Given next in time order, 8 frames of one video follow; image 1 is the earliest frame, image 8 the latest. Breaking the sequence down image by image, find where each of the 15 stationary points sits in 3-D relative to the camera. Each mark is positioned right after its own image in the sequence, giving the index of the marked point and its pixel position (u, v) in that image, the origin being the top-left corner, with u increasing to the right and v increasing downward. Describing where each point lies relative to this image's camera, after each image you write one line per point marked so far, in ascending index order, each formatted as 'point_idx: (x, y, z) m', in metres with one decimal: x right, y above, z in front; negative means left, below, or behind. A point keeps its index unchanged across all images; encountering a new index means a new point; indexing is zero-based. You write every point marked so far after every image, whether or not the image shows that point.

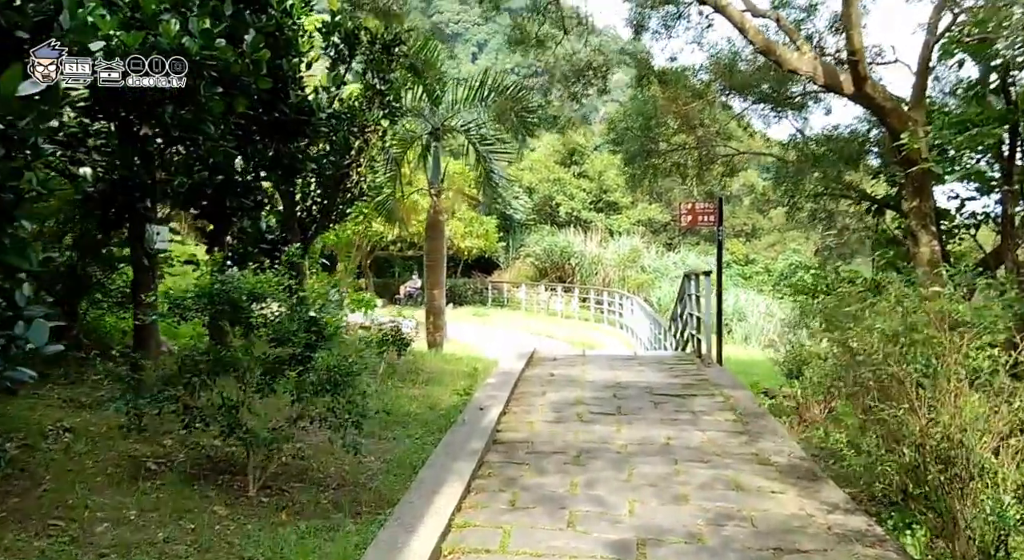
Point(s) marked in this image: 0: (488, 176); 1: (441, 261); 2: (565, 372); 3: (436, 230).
0: (-0.2, +1.0, +9.3) m
1: (-0.7, +0.2, +9.2) m
2: (+0.4, -0.7, +7.3) m
3: (-0.7, +0.5, +9.2) m
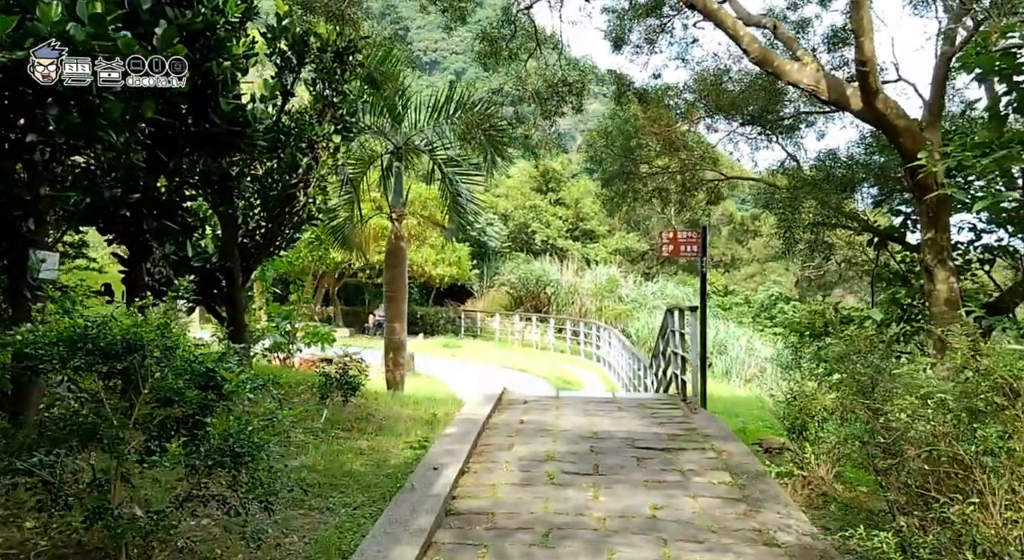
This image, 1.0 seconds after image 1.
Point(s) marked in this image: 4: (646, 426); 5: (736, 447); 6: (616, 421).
0: (-0.5, +0.7, +8.6) m
1: (-1.0, -0.1, +8.4) m
2: (+0.2, -1.0, +6.6) m
3: (-1.0, +0.2, +8.4) m
4: (+0.9, -1.0, +6.4) m
5: (+1.3, -1.0, +5.6) m
6: (+0.7, -1.0, +6.6) m
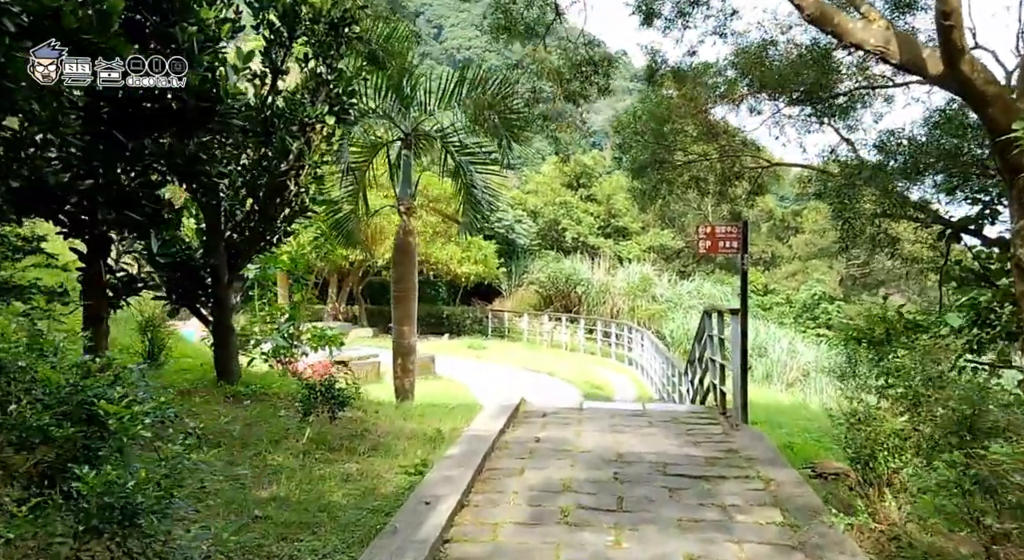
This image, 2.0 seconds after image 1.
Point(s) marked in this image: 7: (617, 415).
0: (-0.3, +0.7, +7.8) m
1: (-0.8, -0.1, +7.7) m
2: (+0.3, -0.9, +5.8) m
3: (-0.9, +0.2, +7.7) m
4: (+1.0, -1.0, +5.6) m
5: (+1.4, -1.0, +4.8) m
6: (+0.8, -1.0, +5.8) m
7: (+0.8, -1.0, +6.9) m
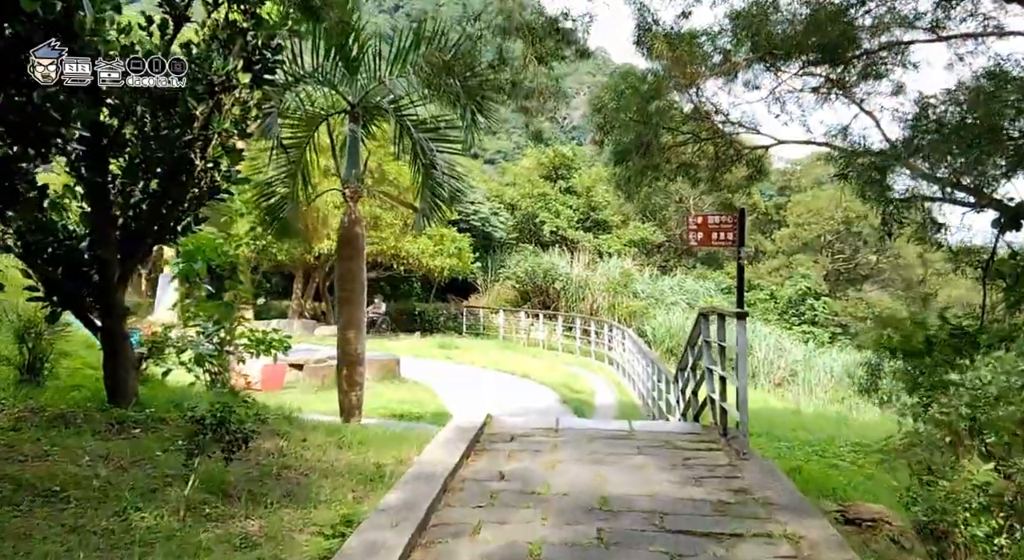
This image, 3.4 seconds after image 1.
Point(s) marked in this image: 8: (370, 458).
0: (-0.6, +0.7, +6.7) m
1: (-1.0, -0.1, +6.6) m
2: (+0.1, -0.9, +4.7) m
3: (-1.1, +0.2, +6.6) m
4: (+0.8, -1.0, +4.5) m
5: (+1.2, -1.0, +3.7) m
6: (+0.6, -1.0, +4.7) m
7: (+0.5, -1.0, +5.8) m
8: (-0.7, -0.9, +4.8) m
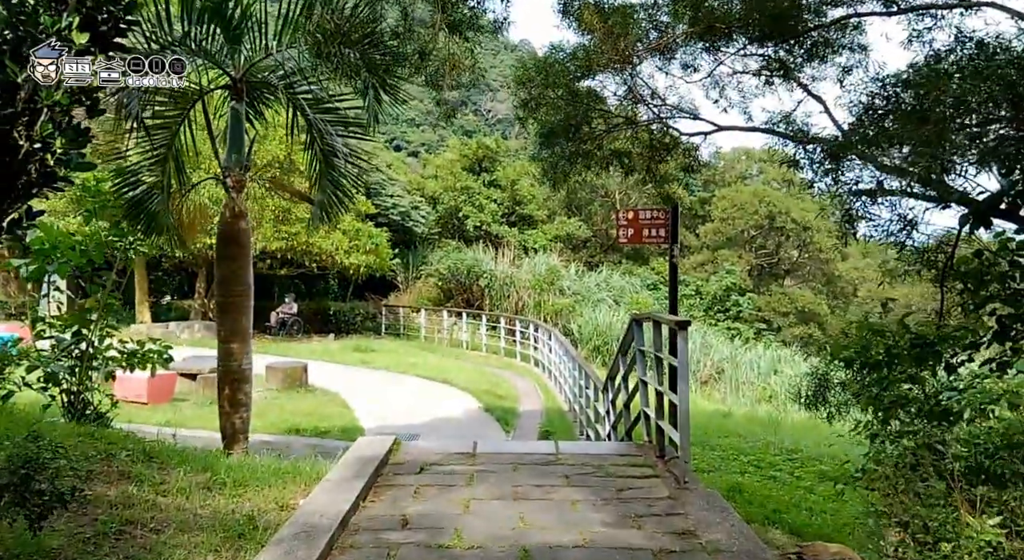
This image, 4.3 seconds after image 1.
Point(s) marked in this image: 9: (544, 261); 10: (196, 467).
0: (-1.1, +0.7, +5.9) m
1: (-1.6, -0.1, +5.7) m
2: (-0.3, -1.0, +3.9) m
3: (-1.6, +0.2, +5.7) m
4: (+0.4, -1.0, +3.8) m
5: (+0.9, -1.0, +3.0) m
6: (+0.2, -1.0, +4.0) m
7: (0.0, -1.0, +5.0) m
8: (-1.1, -0.9, +4.0) m
9: (+0.6, +0.4, +18.1) m
10: (-1.5, -0.9, +4.5) m
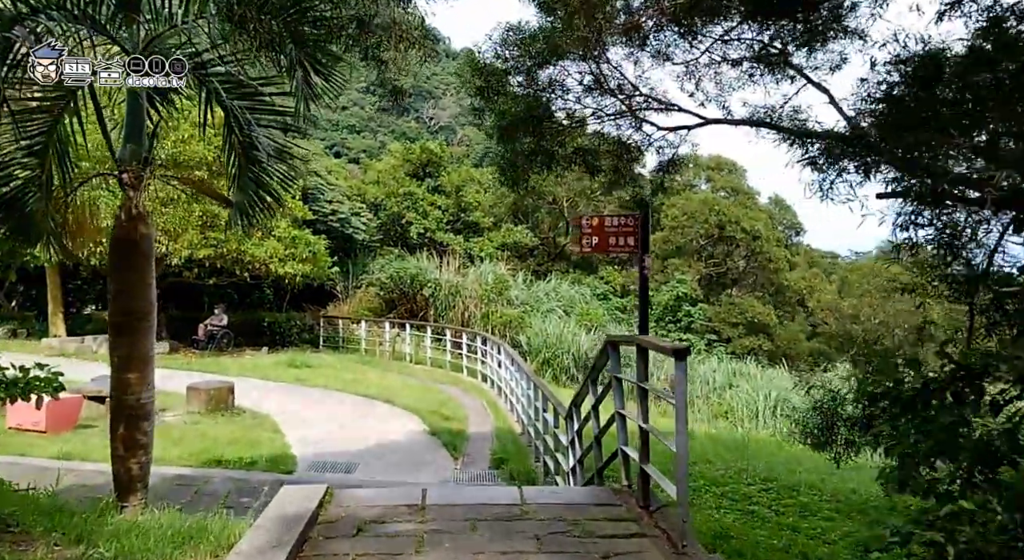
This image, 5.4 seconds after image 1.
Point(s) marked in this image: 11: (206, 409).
0: (-1.4, +0.6, +4.9) m
1: (-1.8, -0.2, +4.7) m
2: (-0.5, -1.0, +3.0) m
3: (-1.9, +0.1, +4.7) m
4: (+0.3, -1.1, +3.0) m
5: (+0.8, -1.1, +2.2) m
6: (+0.1, -1.1, +3.1) m
7: (-0.1, -1.0, +4.2) m
8: (-1.2, -1.0, +3.1) m
9: (-0.4, +0.2, +17.3) m
10: (-1.6, -0.9, +3.5) m
11: (-3.4, -1.4, +10.7) m
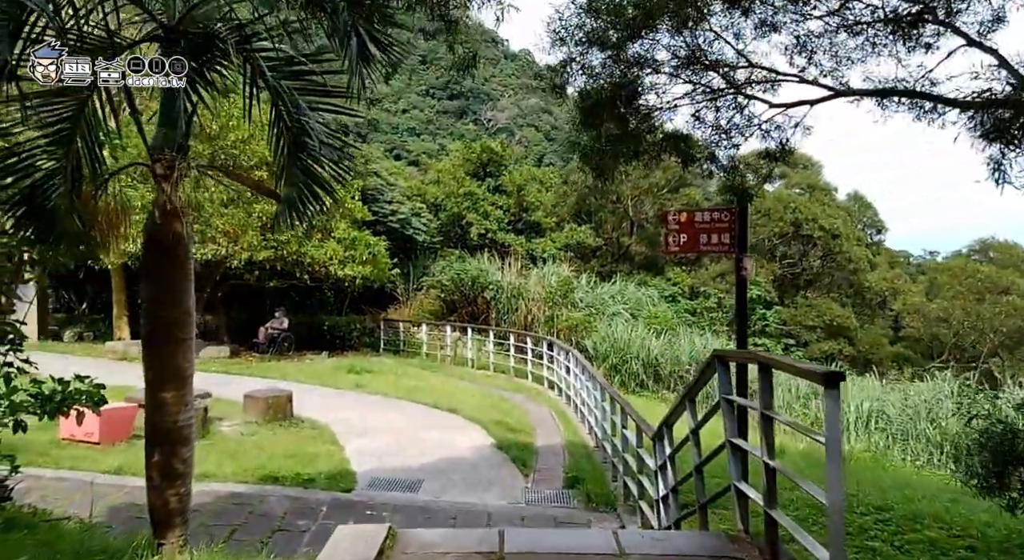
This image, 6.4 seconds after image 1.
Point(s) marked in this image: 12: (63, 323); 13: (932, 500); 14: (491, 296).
0: (-1.0, +0.6, +4.3) m
1: (-1.4, -0.2, +4.1) m
2: (-0.2, -1.0, +2.4) m
3: (-1.5, +0.1, +4.1) m
4: (+0.6, -1.1, +2.3) m
5: (+1.0, -1.1, +1.5) m
6: (+0.4, -1.1, +2.4) m
7: (+0.2, -1.1, +3.5) m
8: (-0.9, -1.0, +2.4) m
9: (+0.8, +0.1, +16.6) m
10: (-1.3, -1.0, +2.9) m
11: (-2.7, -1.5, +10.2) m
12: (-9.1, -0.9, +19.4) m
13: (+3.1, -1.6, +7.1) m
14: (-0.4, -0.3, +16.8) m
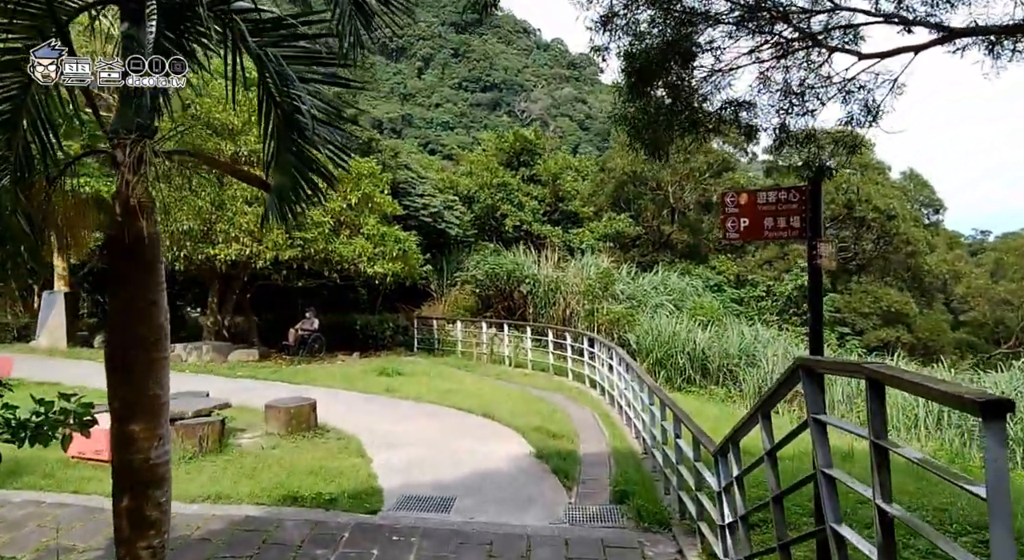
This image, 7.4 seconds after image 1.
0: (-0.9, +0.6, +3.6) m
1: (-1.3, -0.2, +3.4) m
2: (-0.1, -1.1, +1.6) m
3: (-1.3, +0.1, +3.4) m
4: (+0.6, -1.1, +1.5) m
5: (+1.1, -1.1, +0.6) m
6: (+0.5, -1.1, +1.6) m
7: (+0.3, -1.1, +2.7) m
8: (-0.9, -1.1, +1.7) m
9: (+1.4, +0.3, +15.7) m
10: (-1.2, -1.0, +2.2) m
11: (-2.3, -1.5, +9.5) m
12: (-8.3, -0.9, +19.0) m
13: (+3.4, -1.5, +6.3) m
14: (+0.3, -0.2, +16.0) m
